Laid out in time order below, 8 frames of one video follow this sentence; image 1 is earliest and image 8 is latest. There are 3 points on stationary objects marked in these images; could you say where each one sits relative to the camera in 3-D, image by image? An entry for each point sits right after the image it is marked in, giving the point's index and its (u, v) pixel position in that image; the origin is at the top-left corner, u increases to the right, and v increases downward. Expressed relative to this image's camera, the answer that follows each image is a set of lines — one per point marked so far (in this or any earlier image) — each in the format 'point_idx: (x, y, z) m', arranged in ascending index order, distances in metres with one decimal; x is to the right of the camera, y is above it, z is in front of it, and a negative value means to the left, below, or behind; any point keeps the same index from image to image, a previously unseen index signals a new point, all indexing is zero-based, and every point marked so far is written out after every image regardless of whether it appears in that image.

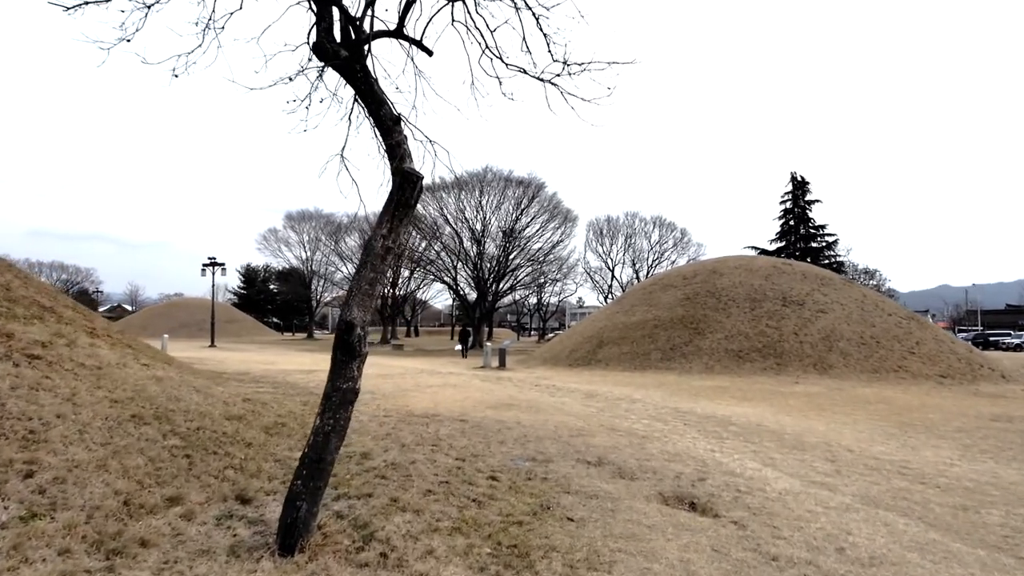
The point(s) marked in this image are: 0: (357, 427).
0: (-1.7, -1.5, +7.3) m
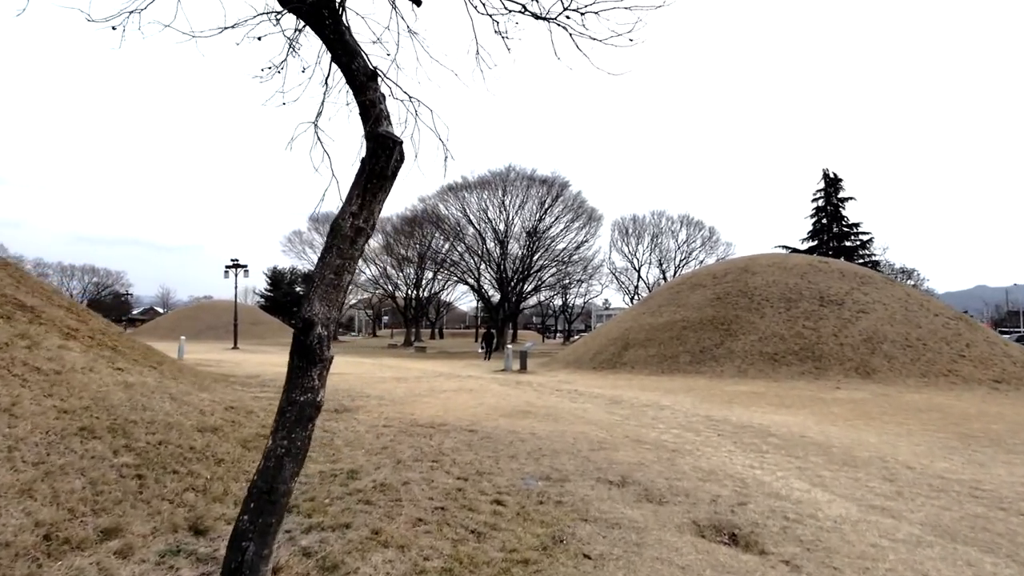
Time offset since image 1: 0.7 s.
0: (-1.6, -1.5, +6.5) m
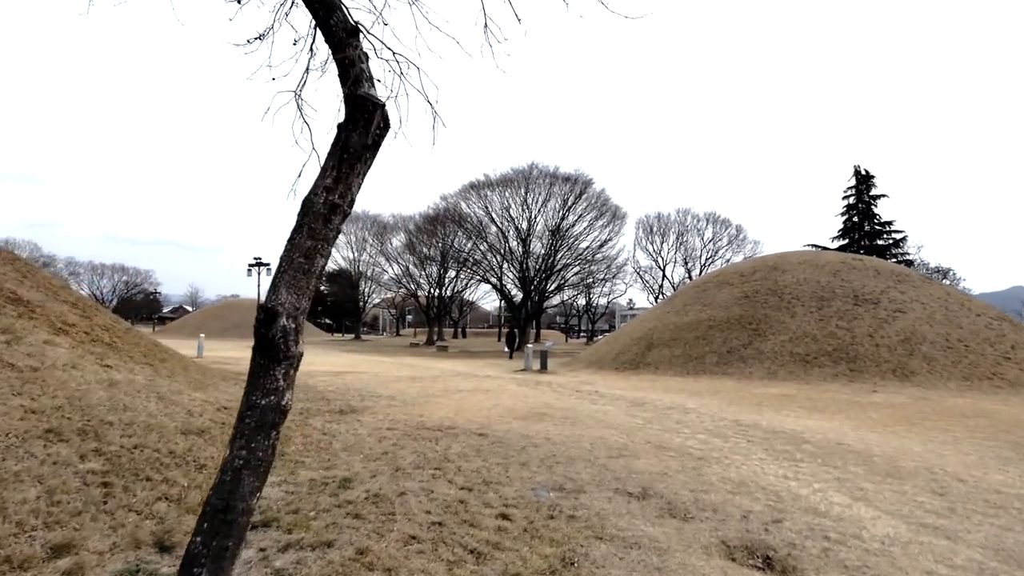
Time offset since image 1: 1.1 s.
0: (-1.5, -1.4, +6.1) m
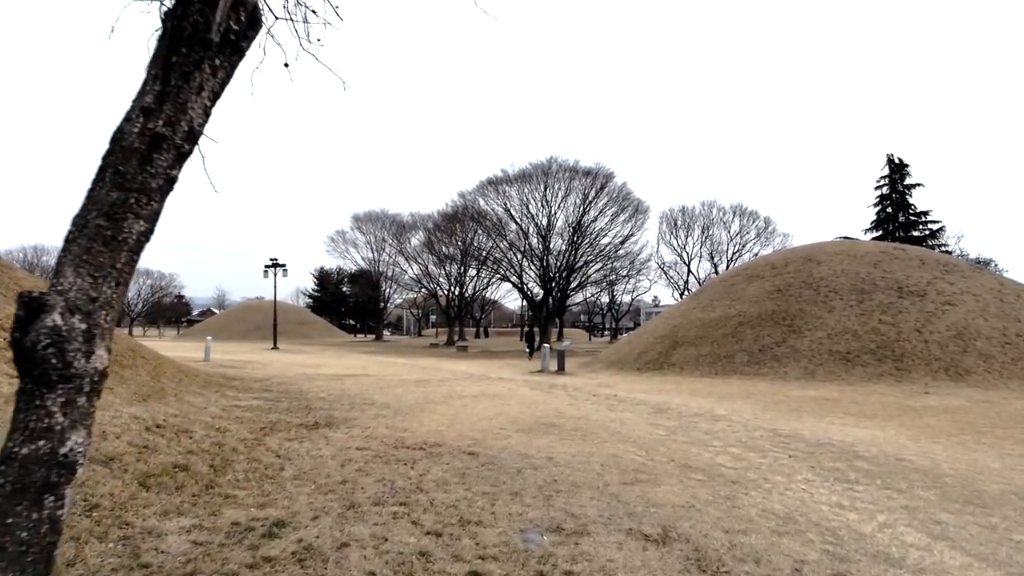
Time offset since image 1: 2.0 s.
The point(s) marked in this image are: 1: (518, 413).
0: (-1.6, -1.4, +5.0) m
1: (+0.1, -1.7, +9.3) m
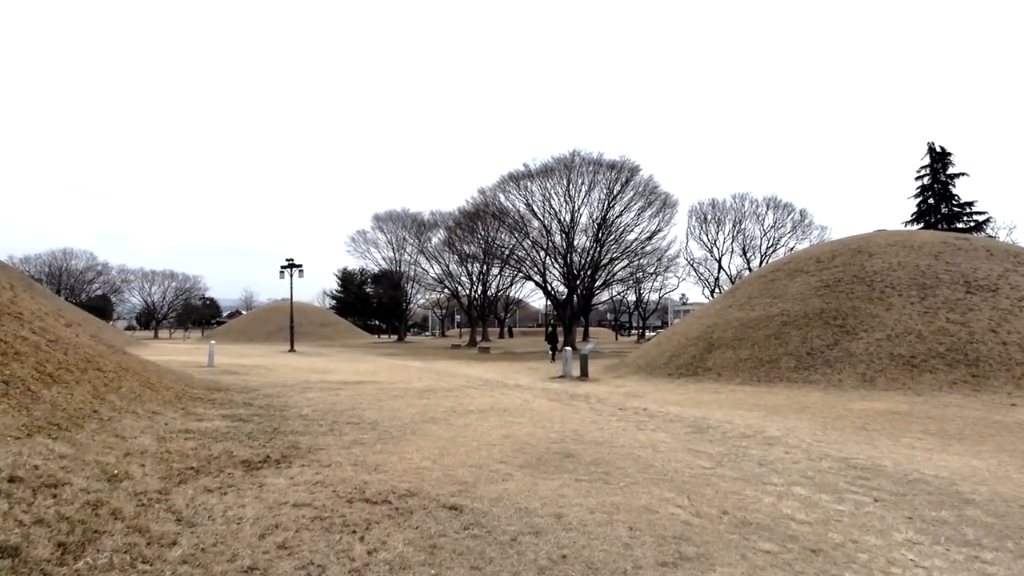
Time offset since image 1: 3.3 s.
0: (-1.6, -1.3, +3.5) m
1: (+0.2, -1.7, +7.7) m
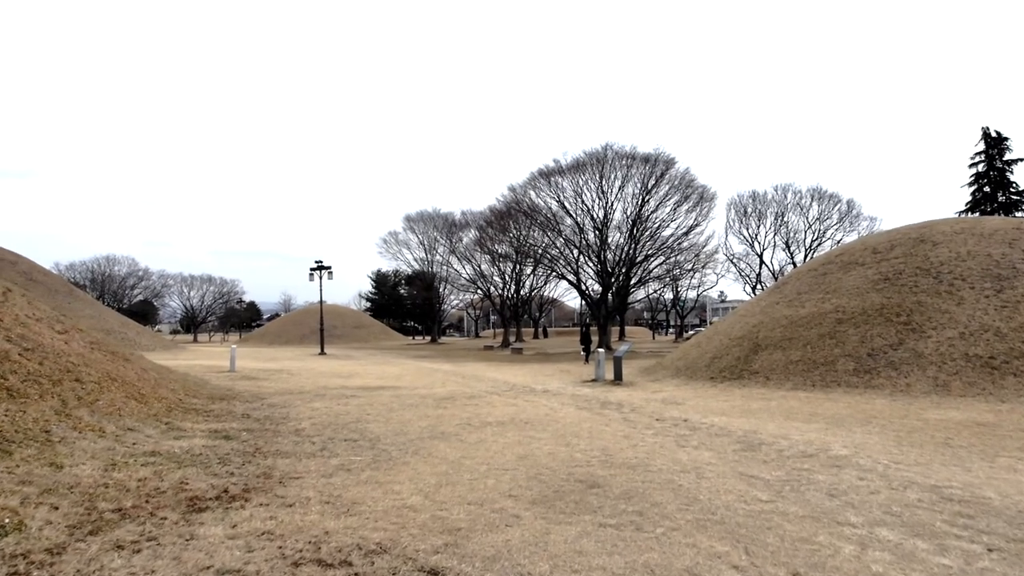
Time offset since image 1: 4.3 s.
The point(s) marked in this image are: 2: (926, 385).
0: (-1.7, -1.3, +2.5) m
1: (+0.4, -1.6, +6.6) m
2: (+6.6, -1.5, +10.7) m
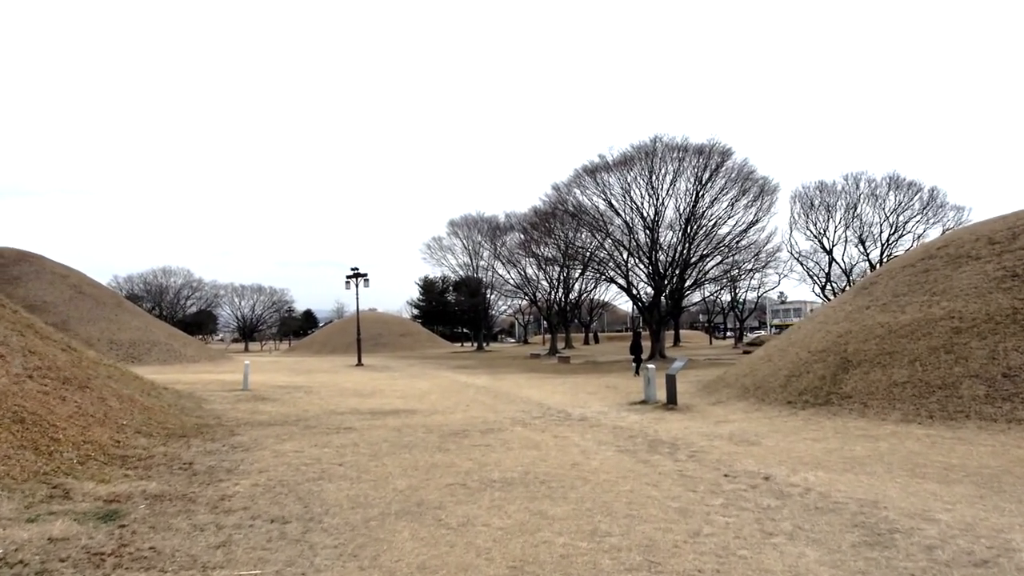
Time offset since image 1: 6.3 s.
0: (-2.1, -1.4, +0.2) m
1: (+0.3, -1.7, +4.2) m
2: (+6.8, -1.5, +7.8) m
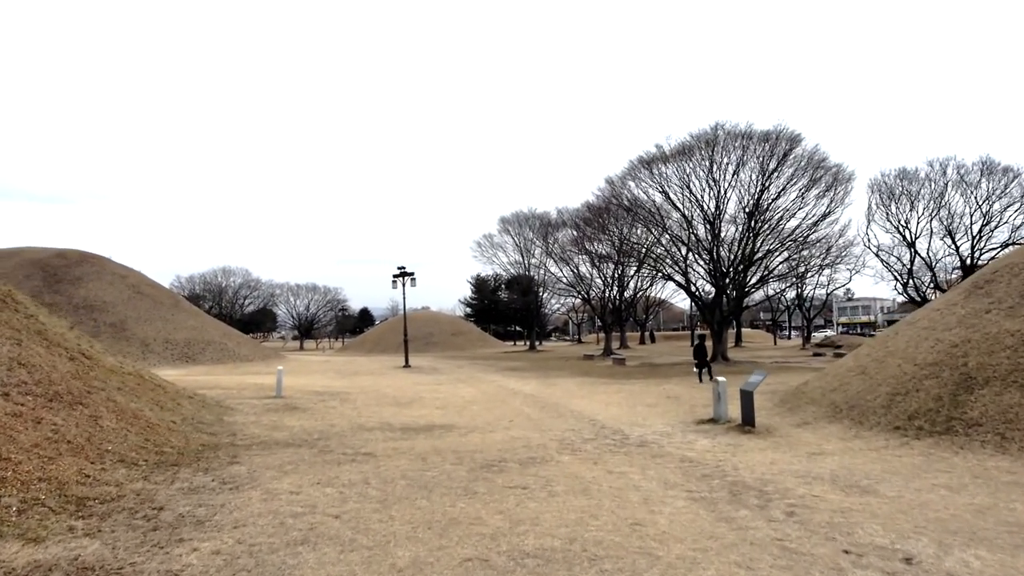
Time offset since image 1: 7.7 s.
0: (-2.3, -1.5, -1.3) m
1: (+0.4, -1.8, +2.5) m
2: (+7.1, -1.5, +5.6) m
